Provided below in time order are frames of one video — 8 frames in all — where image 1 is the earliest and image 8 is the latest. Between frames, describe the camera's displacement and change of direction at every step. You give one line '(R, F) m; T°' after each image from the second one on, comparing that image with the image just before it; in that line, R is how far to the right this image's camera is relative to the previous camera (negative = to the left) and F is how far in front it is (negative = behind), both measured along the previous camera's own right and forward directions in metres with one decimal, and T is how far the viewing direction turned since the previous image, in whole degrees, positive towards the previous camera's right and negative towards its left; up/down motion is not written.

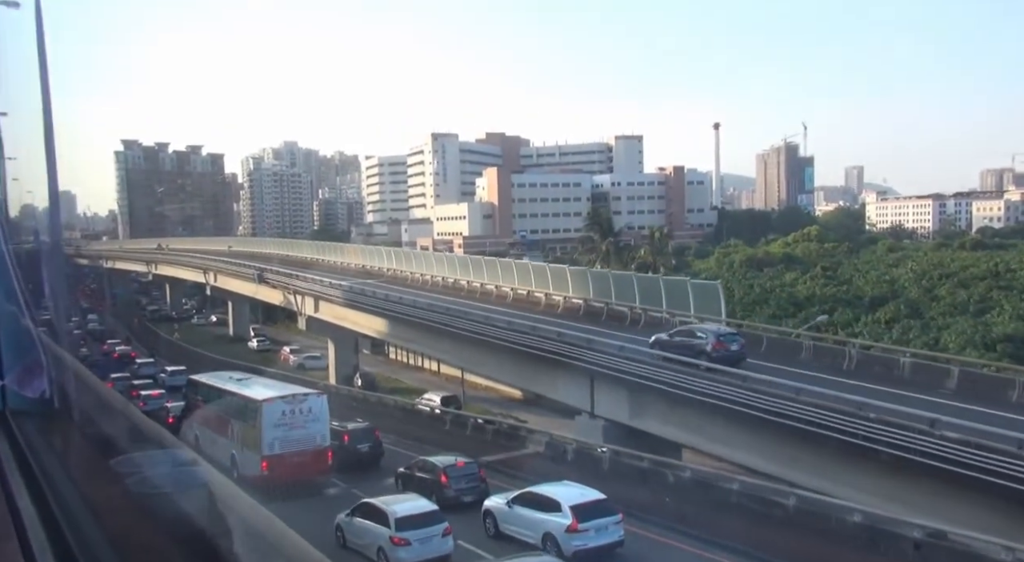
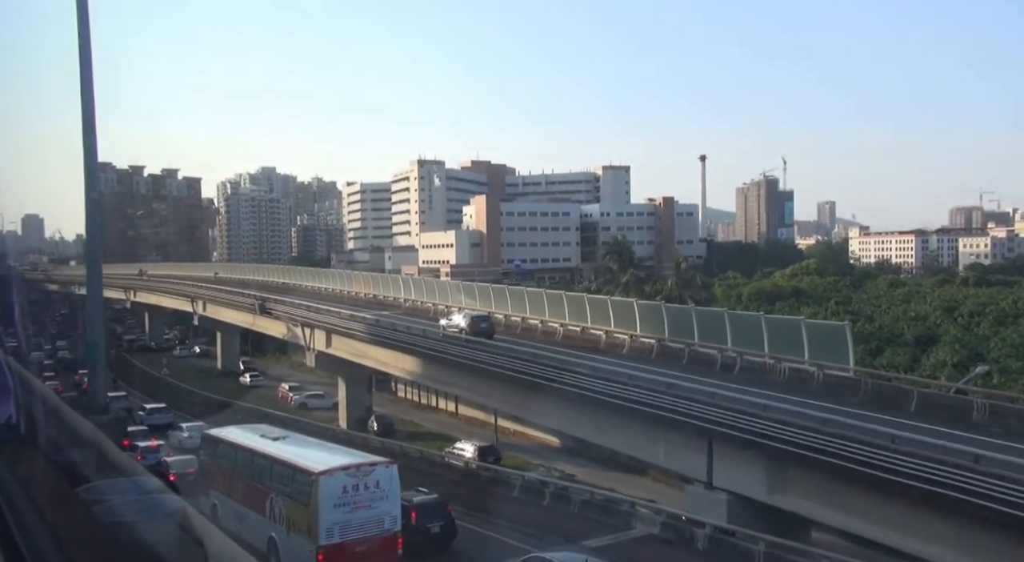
(-1.6, +2.5) m; +2°
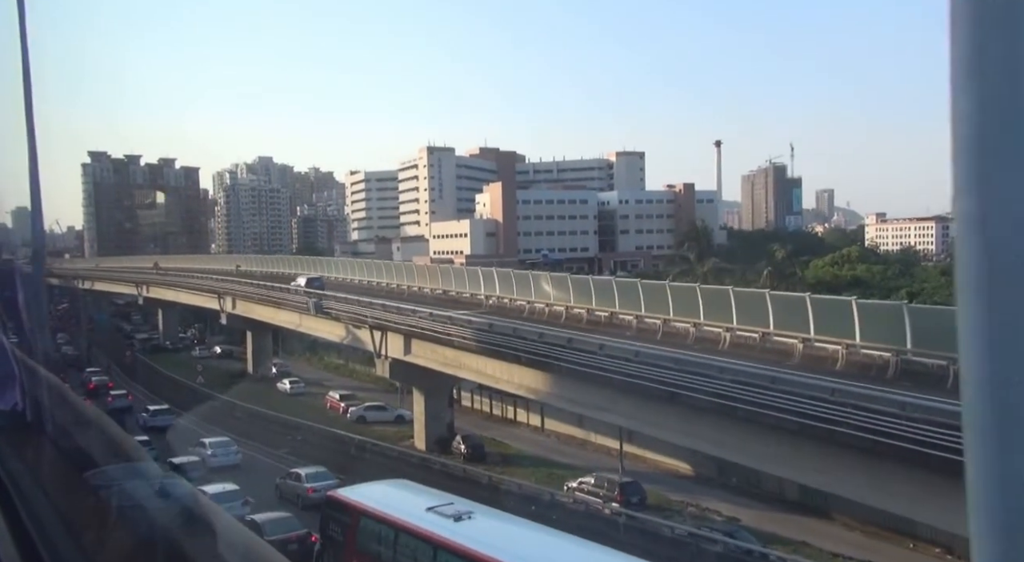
(-2.7, +4.1) m; 0°
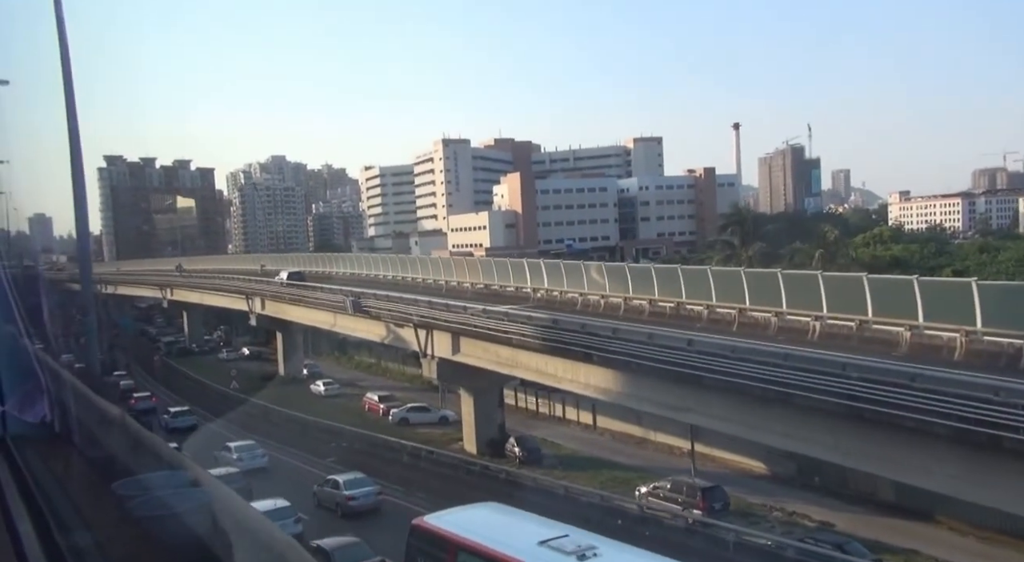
(-0.8, +1.3) m; -1°
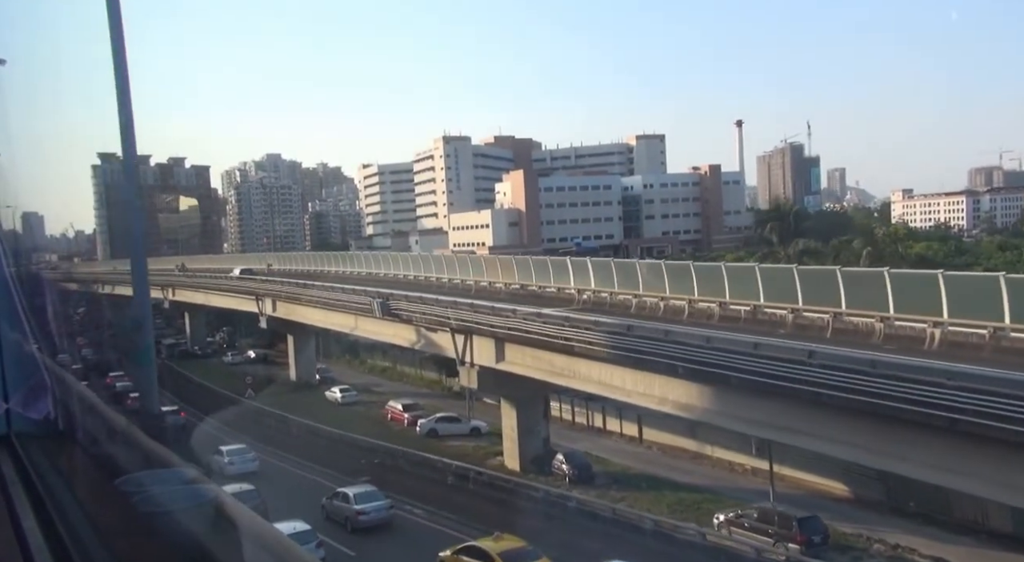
(-1.1, +1.8) m; 0°
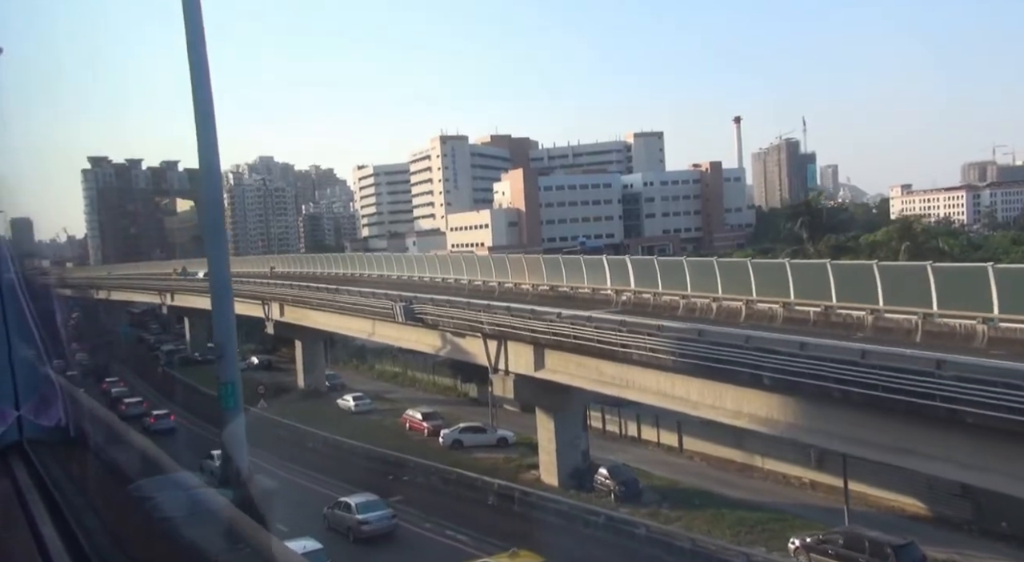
(-0.8, +1.5) m; 0°
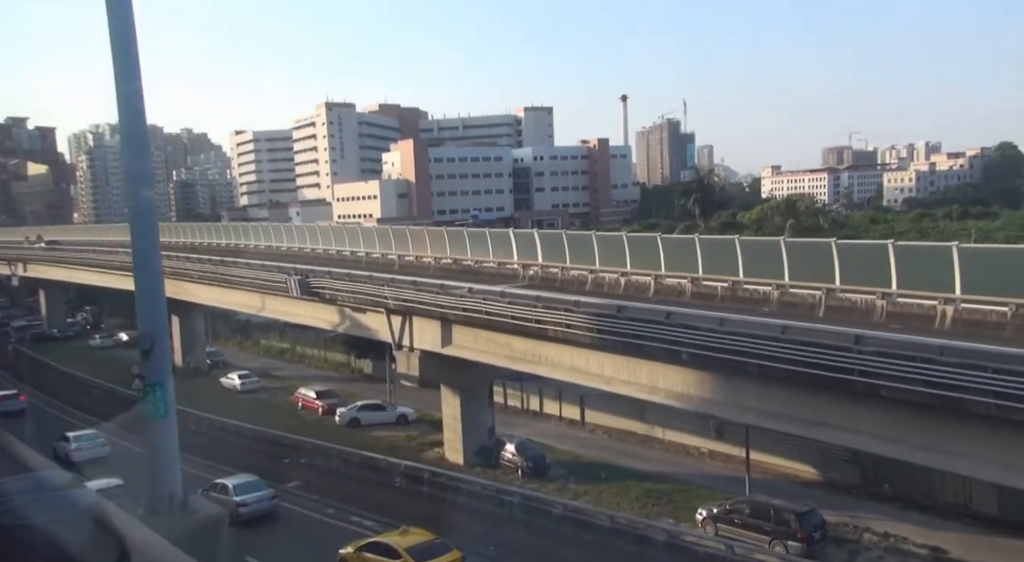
(-0.4, +0.4) m; +7°
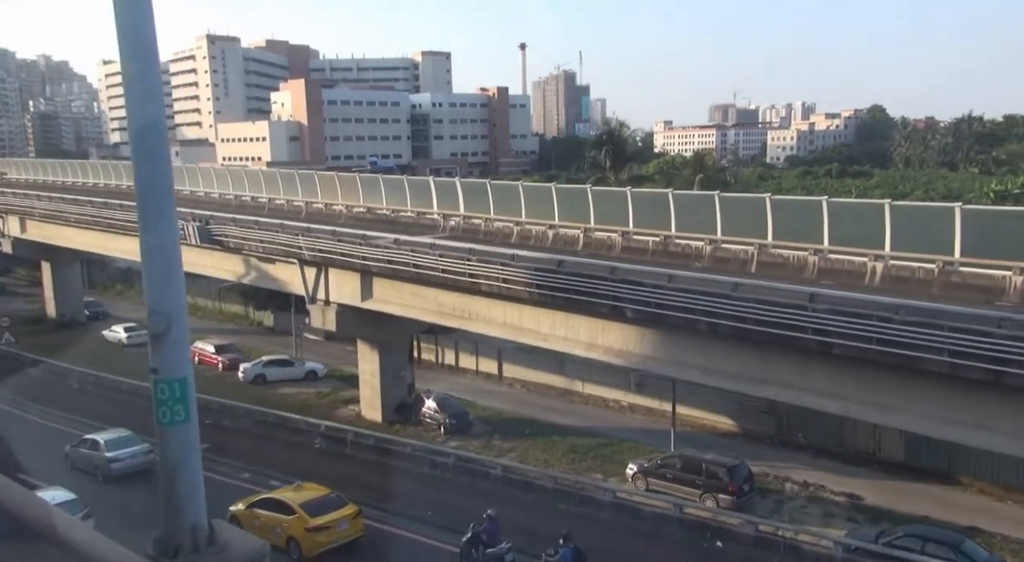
(-0.5, +0.5) m; +7°
